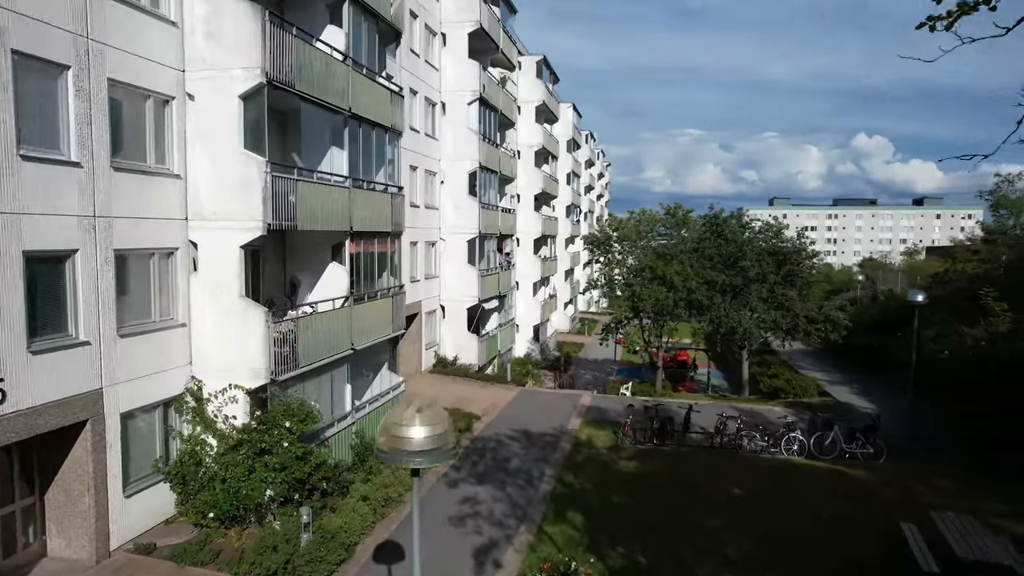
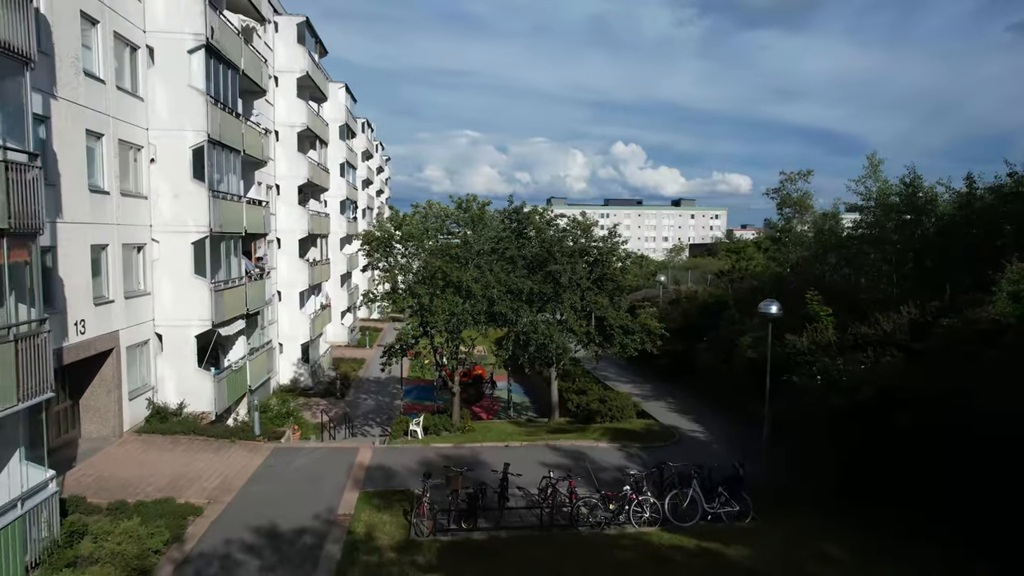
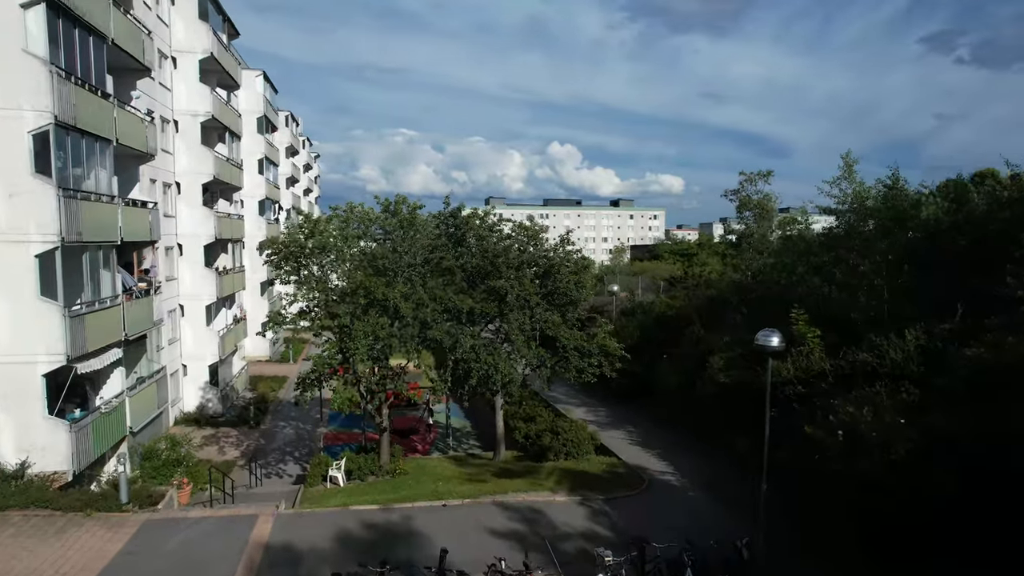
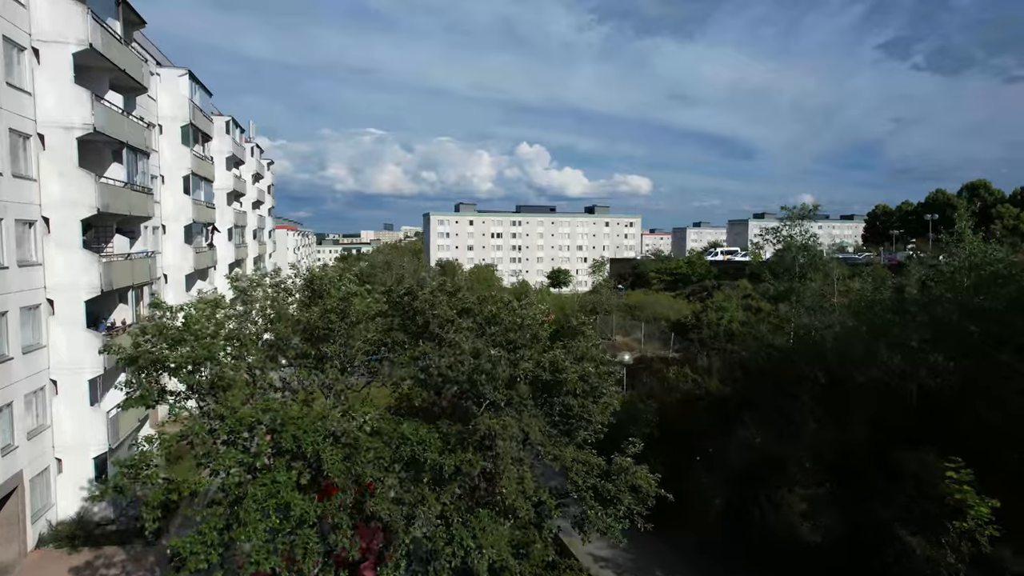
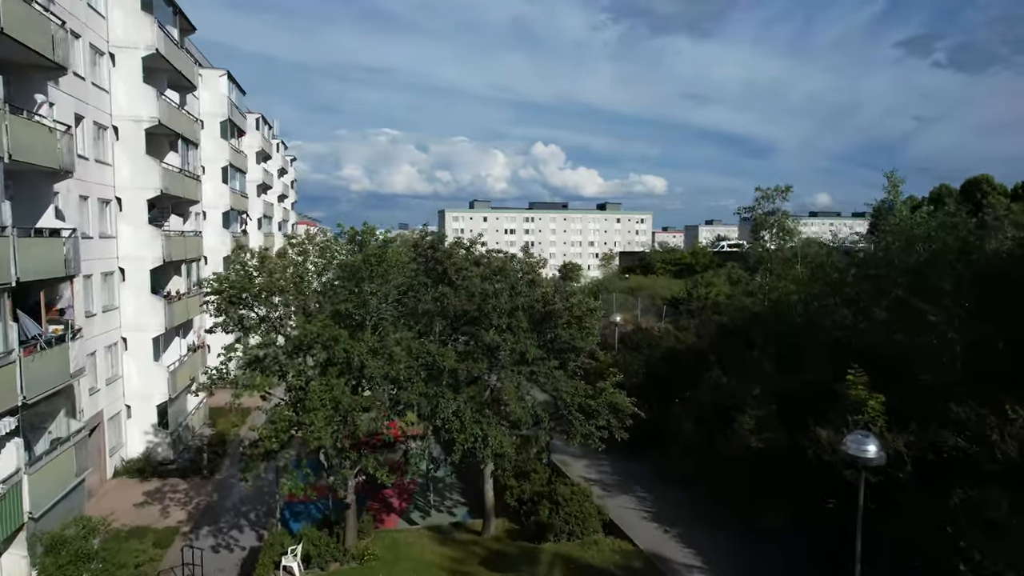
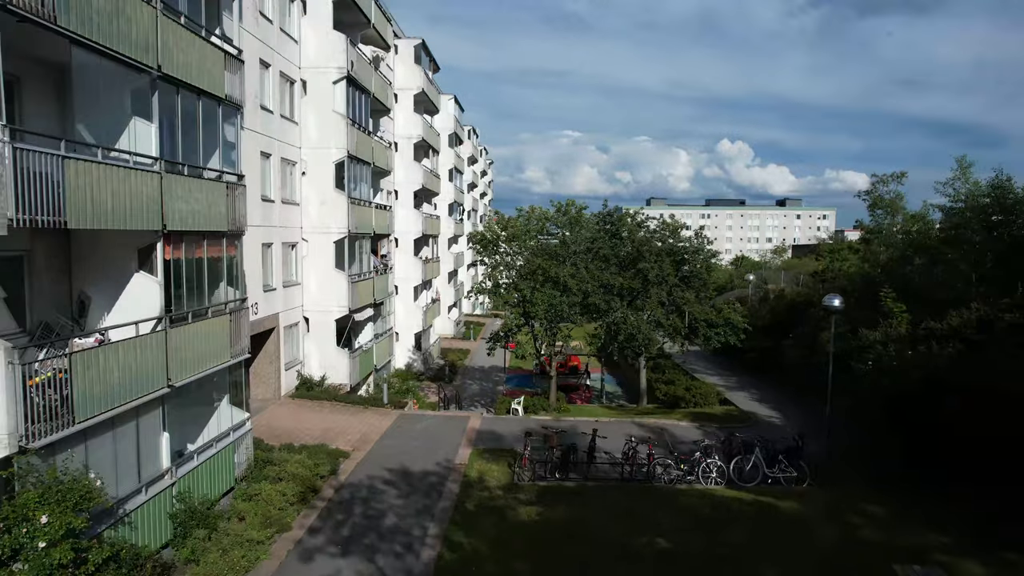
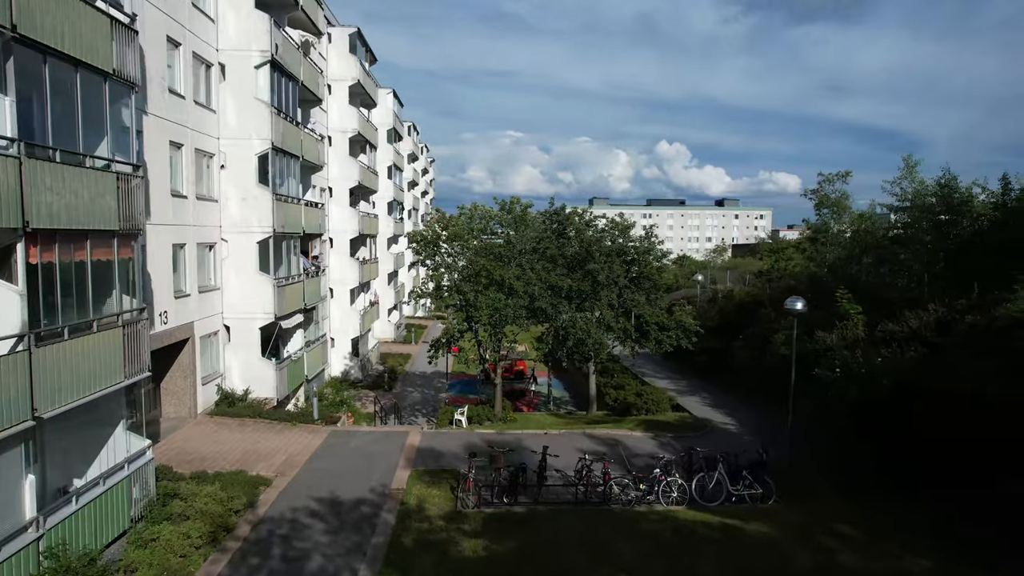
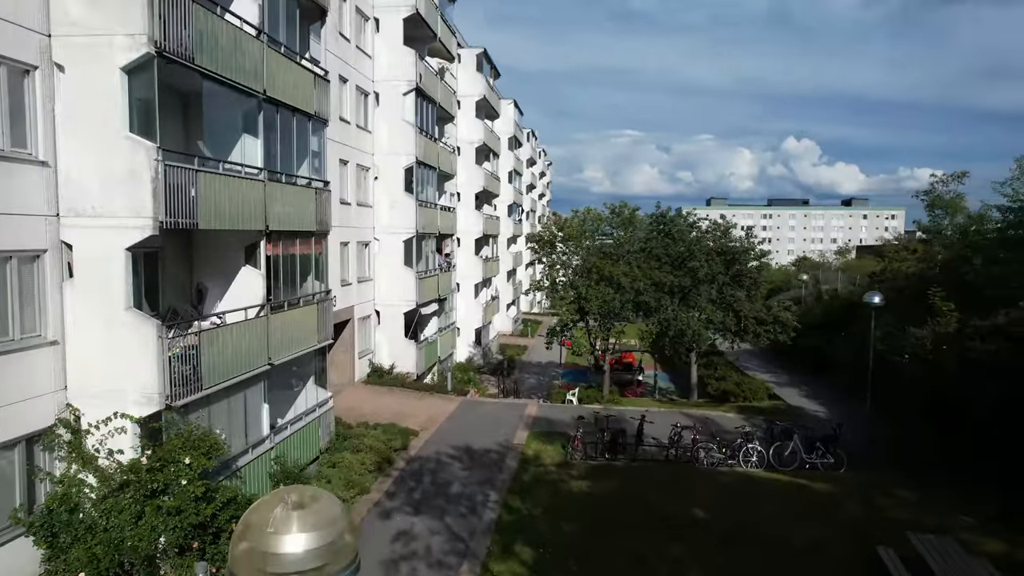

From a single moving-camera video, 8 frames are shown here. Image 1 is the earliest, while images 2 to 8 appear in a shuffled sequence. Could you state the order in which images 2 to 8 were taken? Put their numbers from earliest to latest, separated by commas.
8, 6, 7, 2, 3, 5, 4
